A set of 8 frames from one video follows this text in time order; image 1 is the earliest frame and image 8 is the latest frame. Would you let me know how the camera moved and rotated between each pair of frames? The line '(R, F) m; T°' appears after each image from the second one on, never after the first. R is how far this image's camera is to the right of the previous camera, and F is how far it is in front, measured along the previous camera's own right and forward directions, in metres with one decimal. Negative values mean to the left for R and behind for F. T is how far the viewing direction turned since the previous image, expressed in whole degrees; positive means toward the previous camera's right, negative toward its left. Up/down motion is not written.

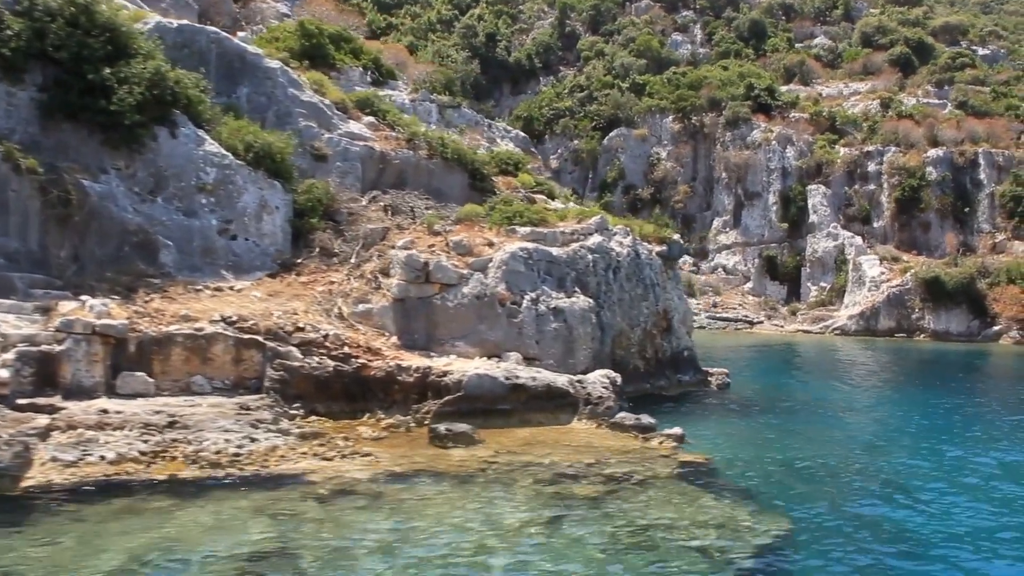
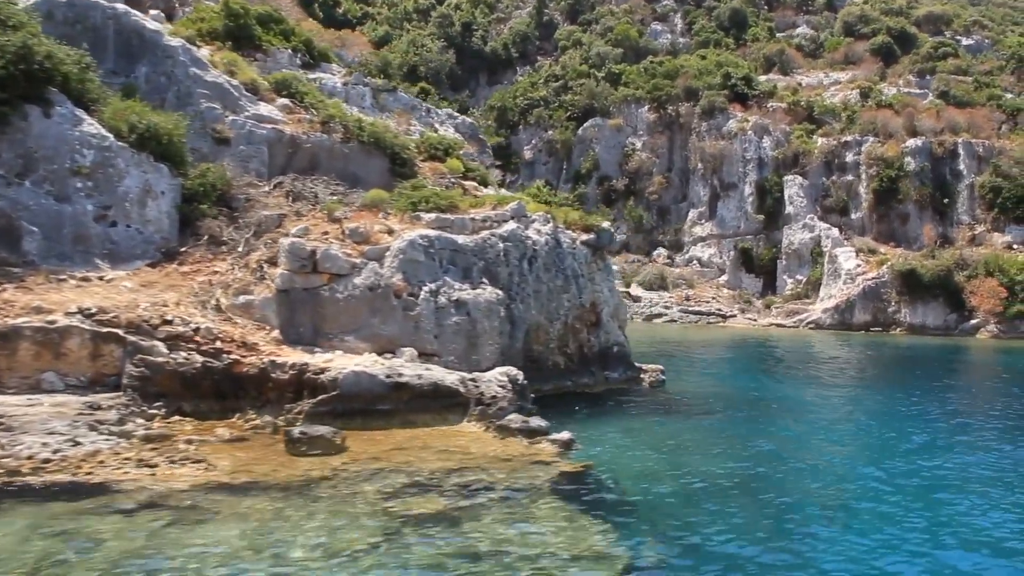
(+1.6, +1.1) m; 0°
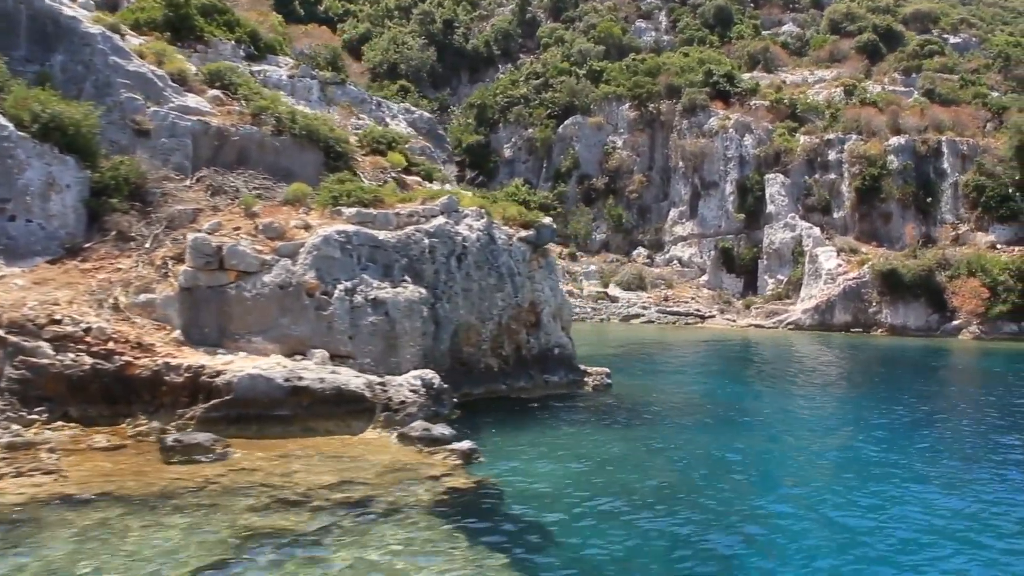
(+1.2, +0.8) m; 0°
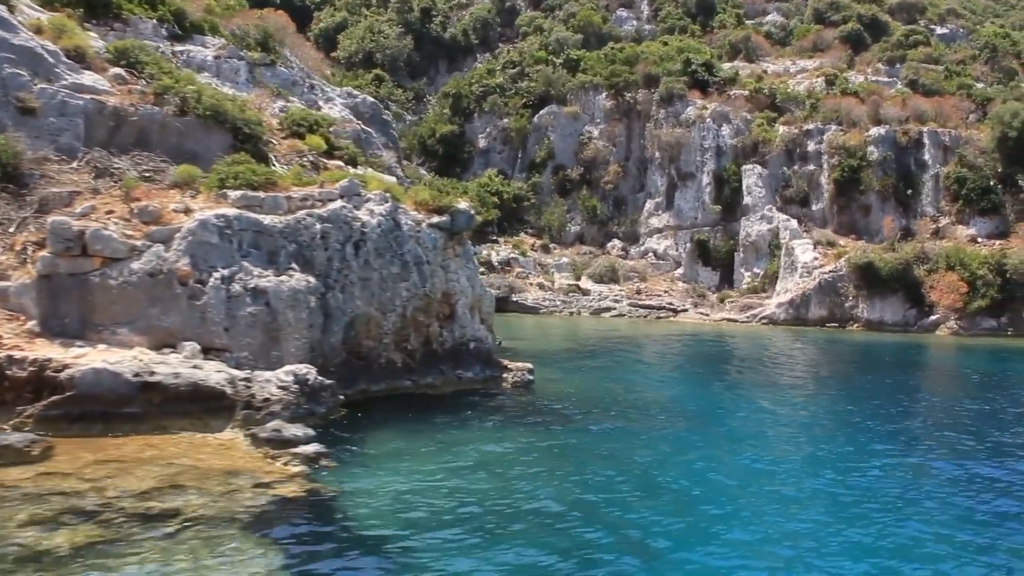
(+1.5, +1.0) m; 0°
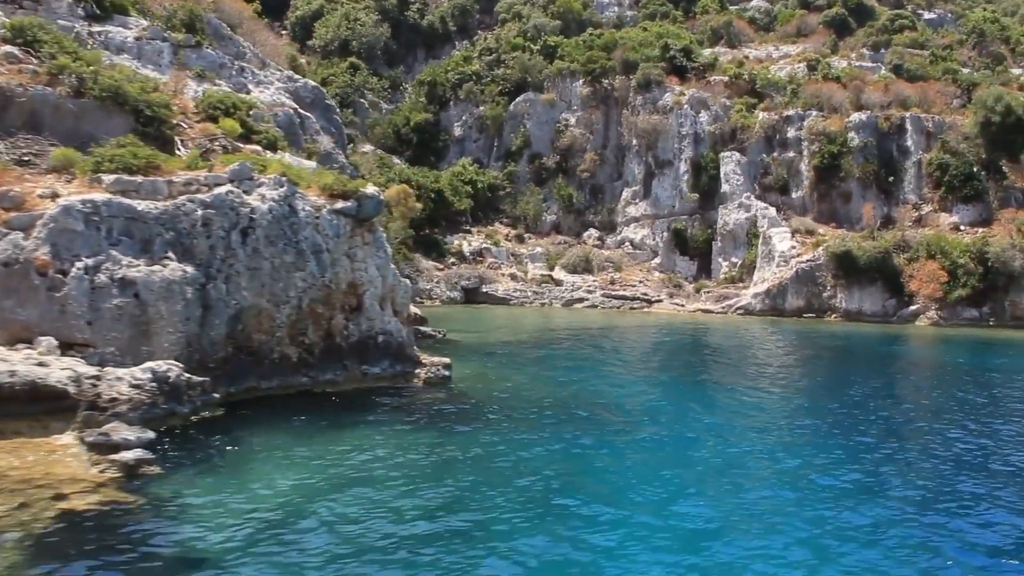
(+1.5, +1.0) m; 0°
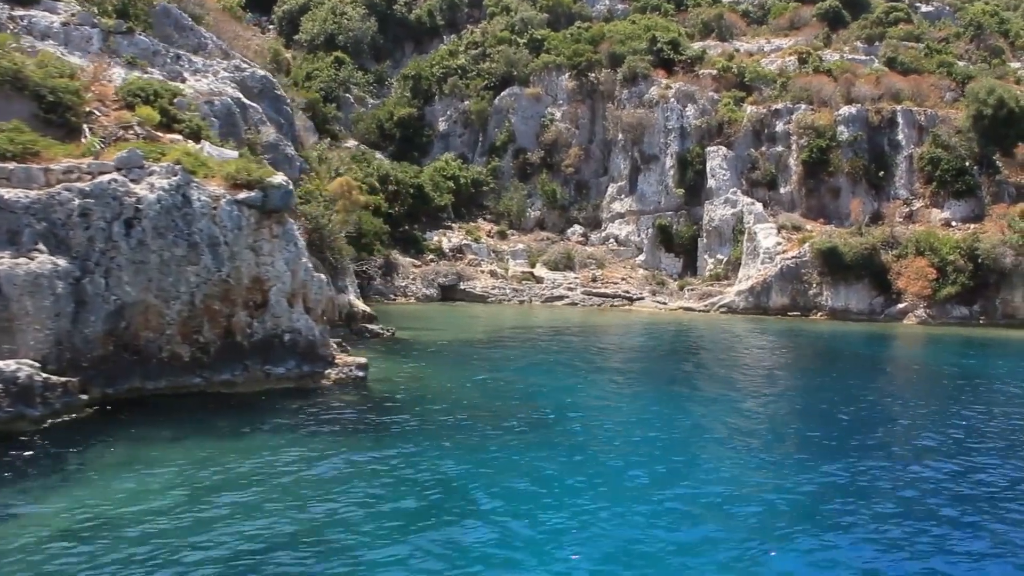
(+1.5, +1.0) m; -1°
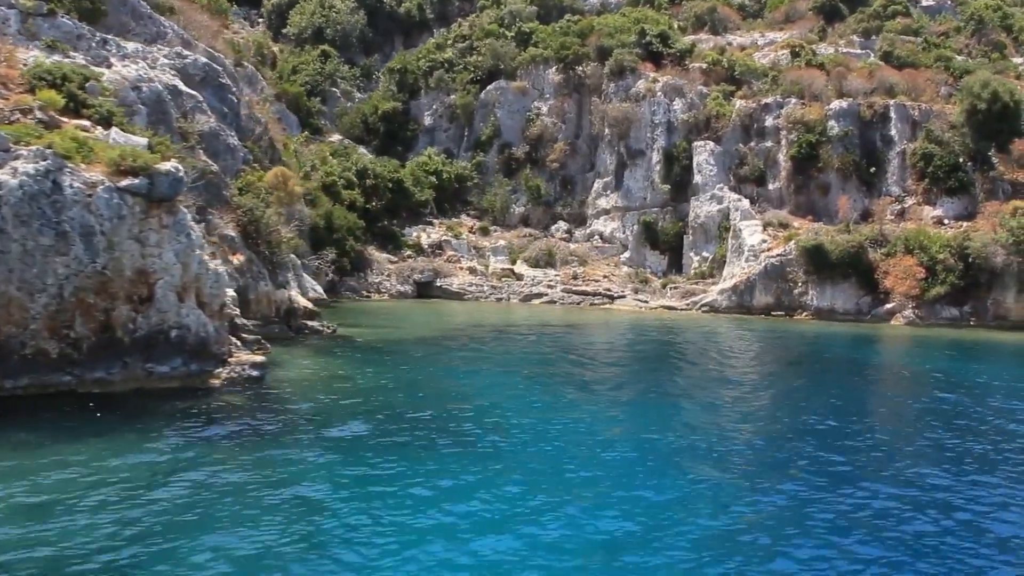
(+1.6, +1.0) m; -1°
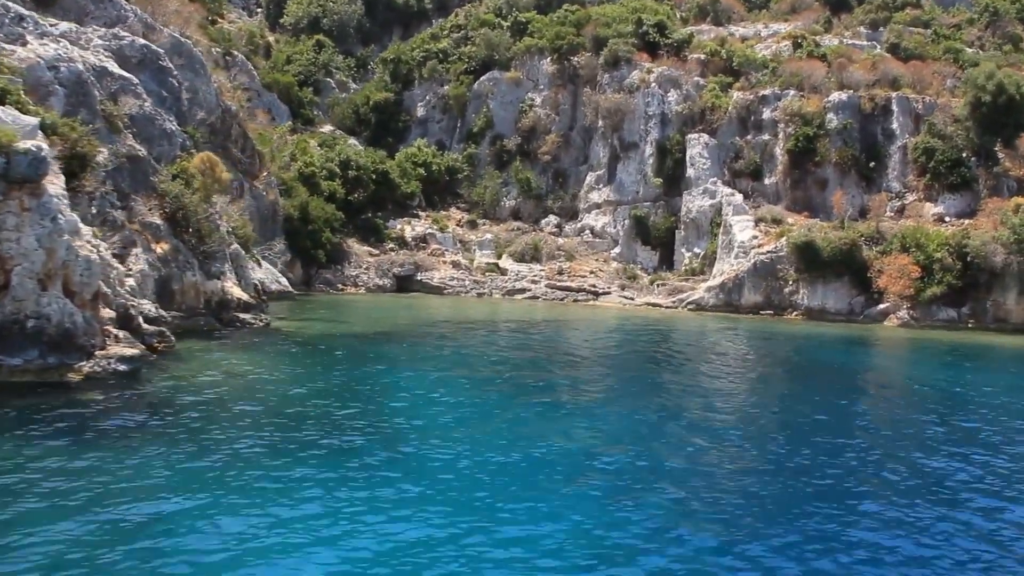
(+1.9, +1.2) m; -2°
